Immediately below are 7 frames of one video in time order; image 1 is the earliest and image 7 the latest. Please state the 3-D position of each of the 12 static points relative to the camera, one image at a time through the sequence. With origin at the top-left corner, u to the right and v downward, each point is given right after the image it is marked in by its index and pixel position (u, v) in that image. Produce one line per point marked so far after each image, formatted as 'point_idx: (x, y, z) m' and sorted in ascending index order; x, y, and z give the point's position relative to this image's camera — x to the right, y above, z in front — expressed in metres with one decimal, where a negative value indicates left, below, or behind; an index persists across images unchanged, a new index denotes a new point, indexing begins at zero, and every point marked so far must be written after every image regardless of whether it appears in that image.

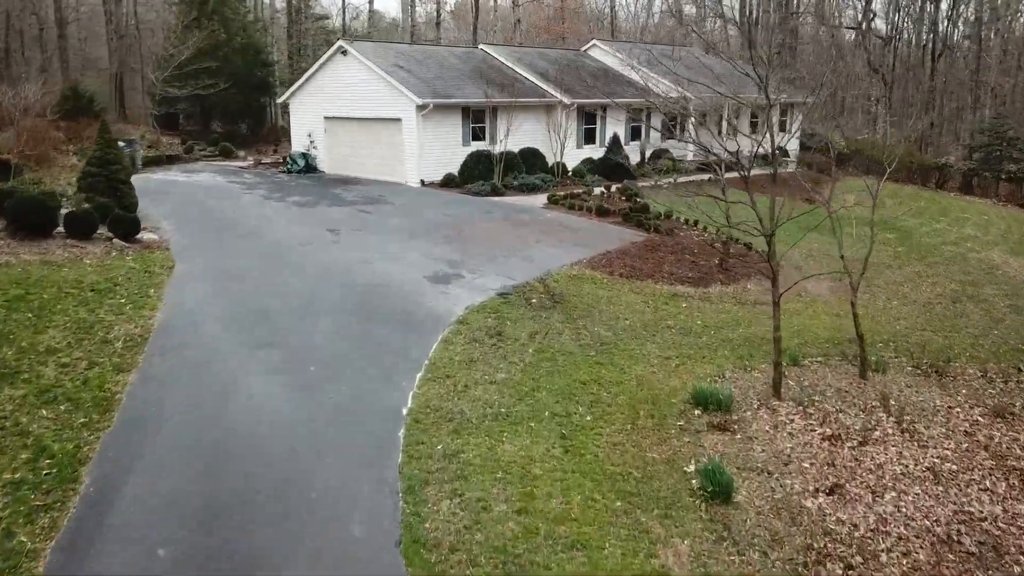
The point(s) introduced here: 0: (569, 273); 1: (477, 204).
0: (+1.0, +0.3, +13.7) m
1: (-0.9, +2.0, +19.6) m
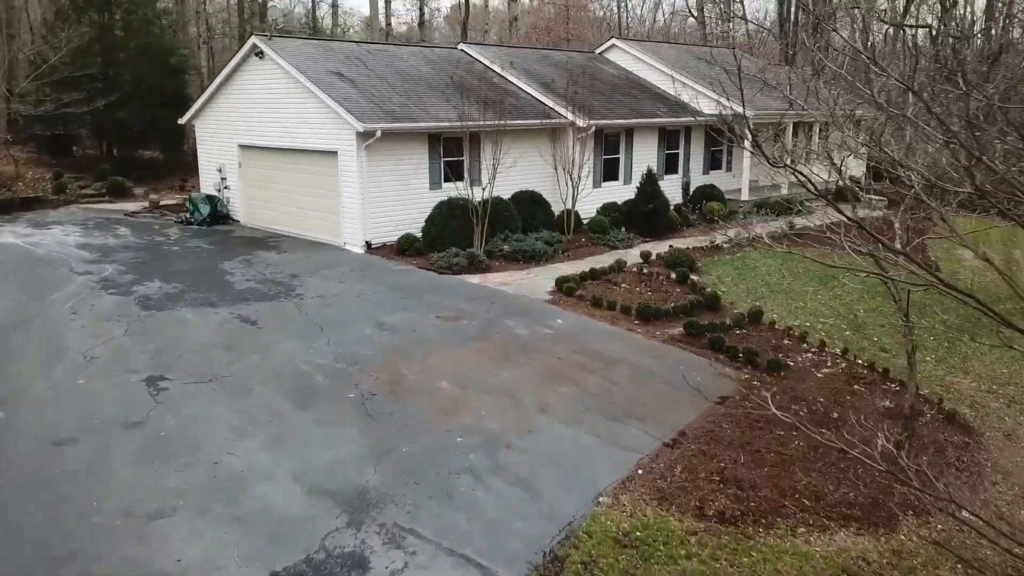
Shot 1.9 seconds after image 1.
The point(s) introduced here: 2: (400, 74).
0: (+0.8, -1.8, +6.3) m
1: (-1.1, -0.1, +12.2) m
2: (-2.4, +4.6, +17.5) m
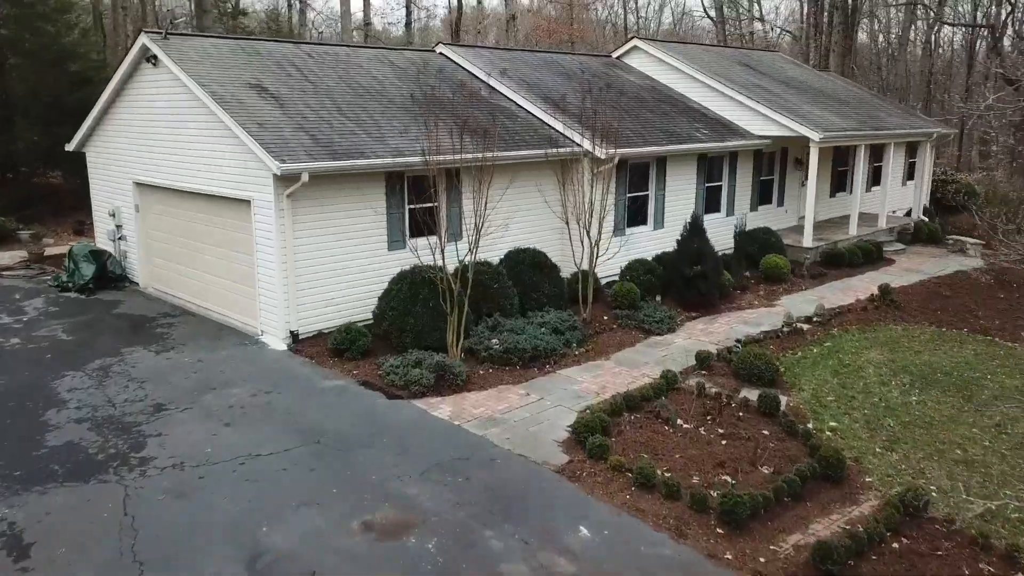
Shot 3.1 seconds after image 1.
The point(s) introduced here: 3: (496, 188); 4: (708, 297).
0: (+0.7, -3.2, +1.4) m
1: (-1.2, -1.5, +7.3) m
2: (-2.5, +3.2, +12.7) m
3: (-0.3, +1.5, +12.3) m
4: (+3.1, -0.1, +12.8) m
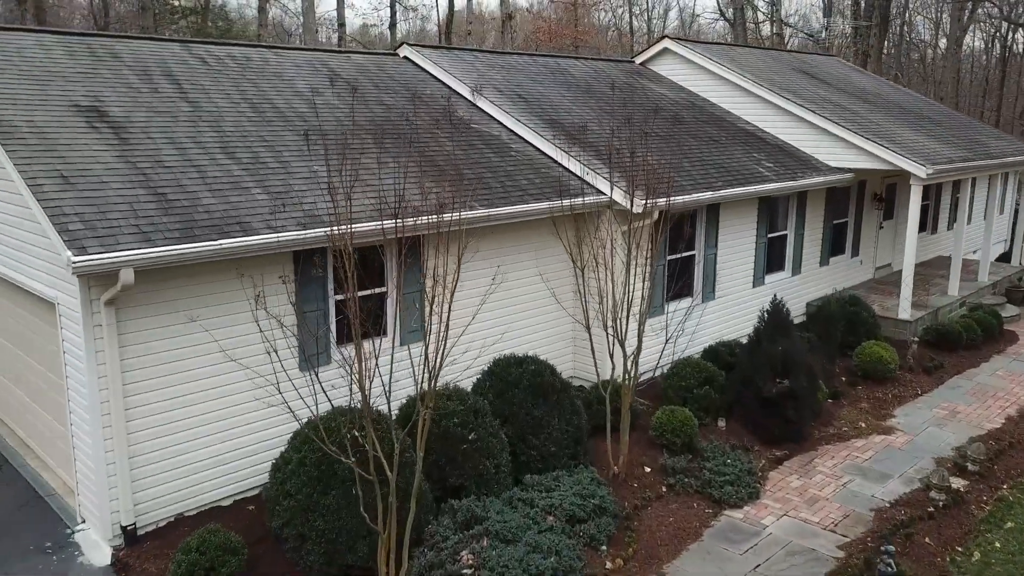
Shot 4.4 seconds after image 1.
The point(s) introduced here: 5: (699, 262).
0: (+0.6, -4.5, -3.0) m
1: (-1.3, -2.8, +3.0) m
2: (-2.6, +1.9, +8.3) m
3: (-0.4, +0.2, +8.0) m
4: (+3.0, -1.4, +8.5) m
5: (+2.5, +0.4, +10.7) m
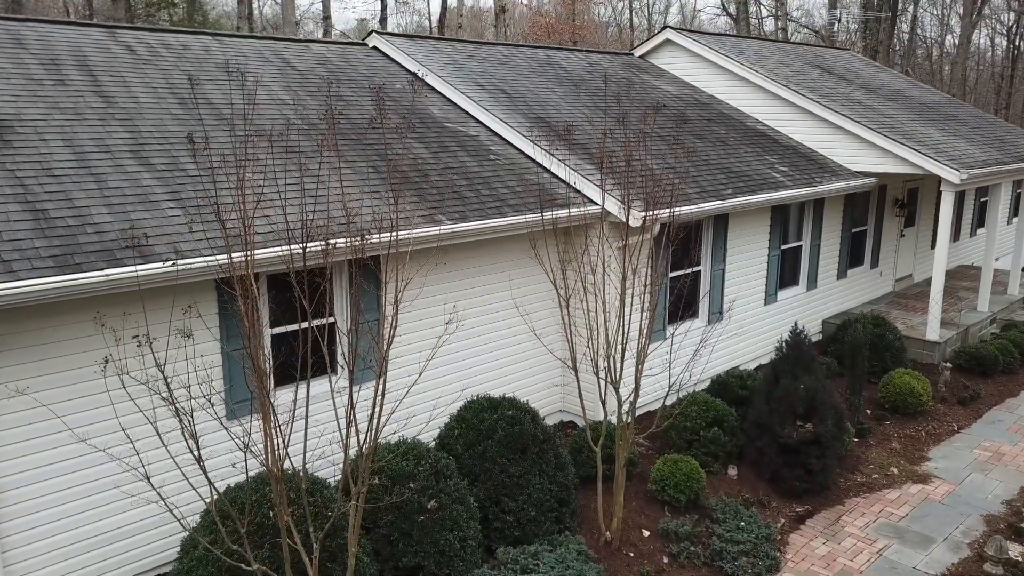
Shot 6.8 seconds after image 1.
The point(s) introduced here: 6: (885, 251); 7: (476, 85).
0: (+0.3, -4.7, -4.2) m
1: (-1.5, -3.1, +1.7) m
2: (-2.9, +1.6, +7.1) m
3: (-0.6, 0.0, +6.7) m
4: (+2.8, -1.7, +7.2) m
5: (+2.3, +0.1, +9.5) m
6: (+6.3, +0.6, +13.5) m
7: (-0.4, +2.5, +9.7) m
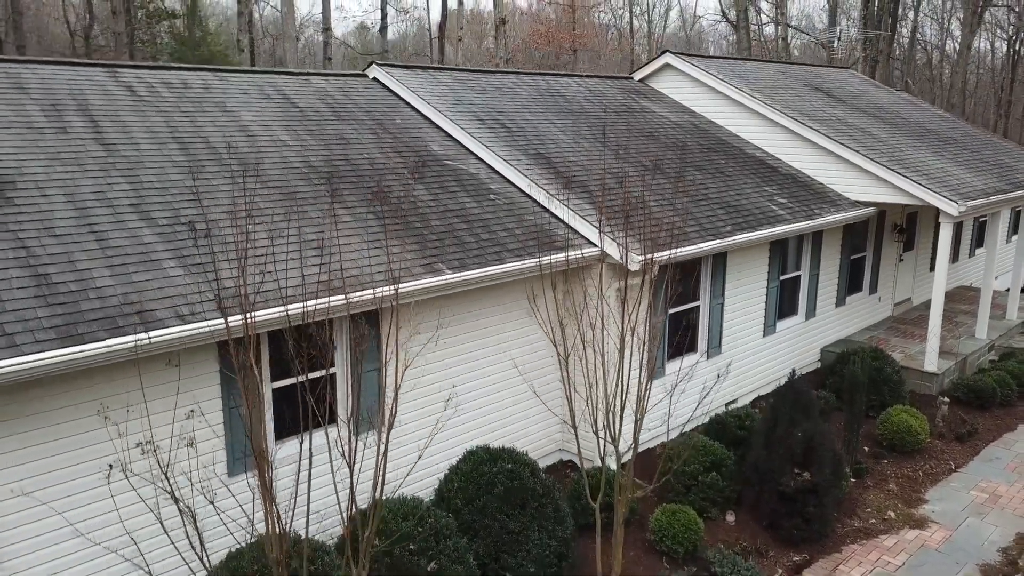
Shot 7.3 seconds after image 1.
0: (+0.3, -5.2, -4.2) m
1: (-1.5, -3.5, +1.8) m
2: (-2.9, +1.2, +7.1) m
3: (-0.6, -0.4, +6.7) m
4: (+2.8, -2.1, +7.3) m
5: (+2.3, -0.3, +9.5) m
6: (+6.3, +0.2, +13.5) m
7: (-0.4, +2.1, +9.7) m
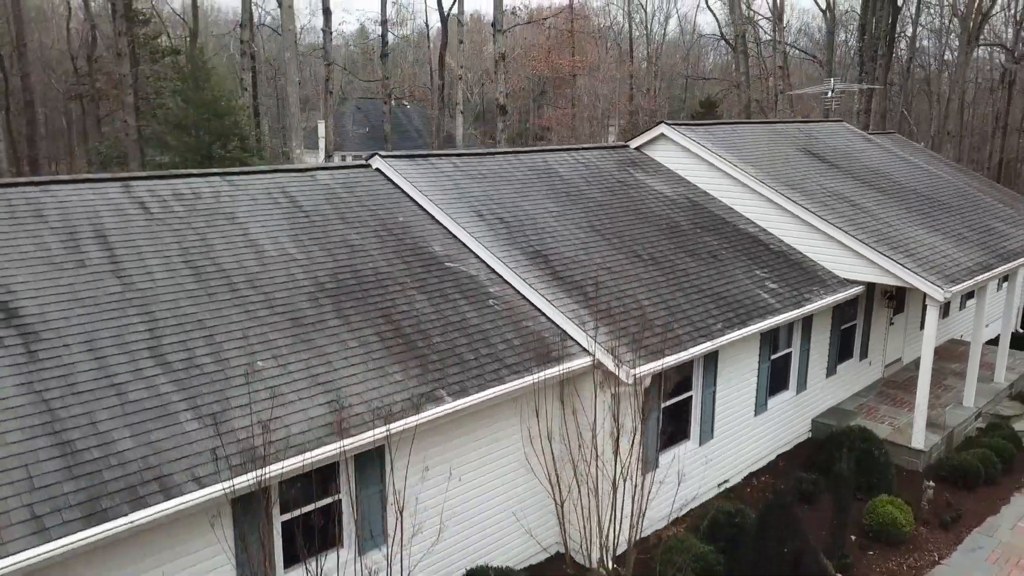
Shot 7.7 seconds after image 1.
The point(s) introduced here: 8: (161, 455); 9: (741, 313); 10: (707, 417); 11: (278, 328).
0: (+0.3, -6.4, -3.8) m
1: (-1.6, -4.6, +2.1) m
2: (-2.9, +0.1, +7.4) m
3: (-0.6, -1.6, +7.1) m
4: (+2.8, -3.3, +7.6) m
5: (+2.3, -1.4, +9.8) m
6: (+6.2, -0.9, +13.8) m
7: (-0.5, +0.9, +10.0) m
8: (-2.4, -1.2, +5.6) m
9: (+2.8, -0.3, +9.9) m
10: (+2.4, -1.6, +10.0) m
11: (-2.1, -0.3, +7.1) m
